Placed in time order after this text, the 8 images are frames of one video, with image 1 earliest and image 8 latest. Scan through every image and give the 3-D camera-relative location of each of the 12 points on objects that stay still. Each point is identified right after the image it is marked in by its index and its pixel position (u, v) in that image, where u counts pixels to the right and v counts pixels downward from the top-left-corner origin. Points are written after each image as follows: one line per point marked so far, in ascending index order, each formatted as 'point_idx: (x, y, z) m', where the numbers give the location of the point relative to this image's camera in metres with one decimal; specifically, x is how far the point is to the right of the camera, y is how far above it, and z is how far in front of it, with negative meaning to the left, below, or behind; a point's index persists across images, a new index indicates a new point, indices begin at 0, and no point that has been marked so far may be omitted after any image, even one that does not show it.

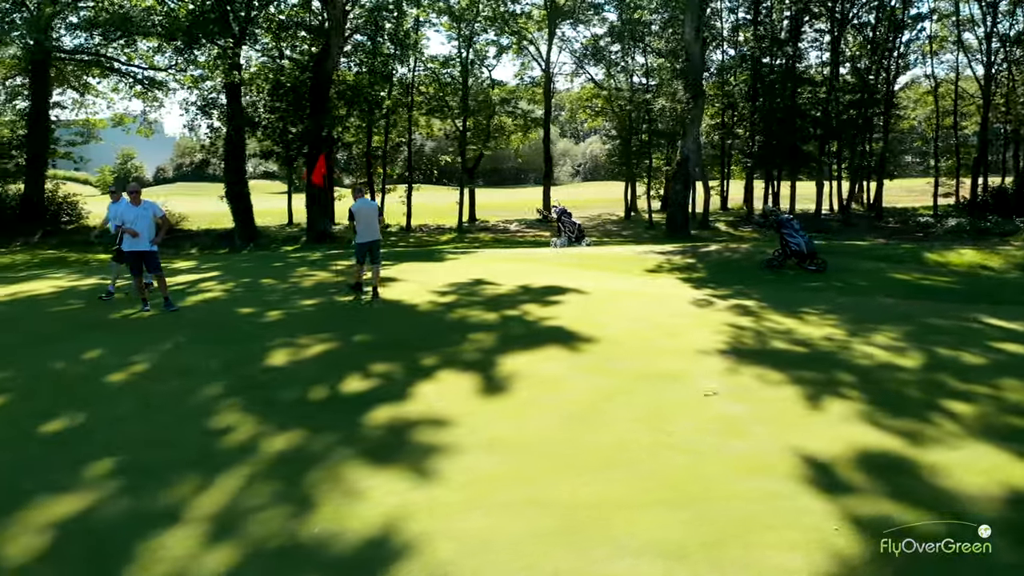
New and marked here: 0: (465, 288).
0: (-0.7, 0.0, +11.4) m
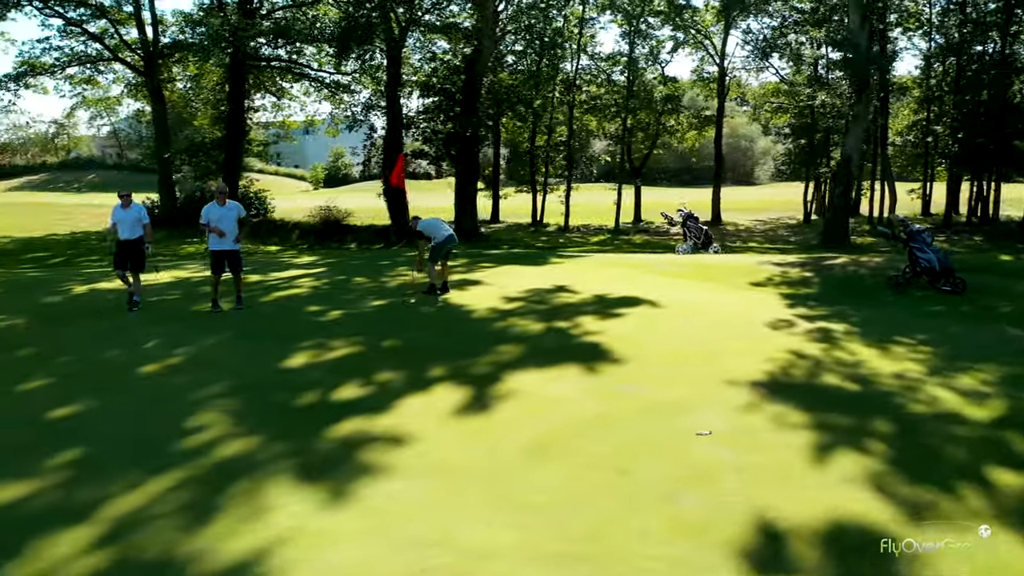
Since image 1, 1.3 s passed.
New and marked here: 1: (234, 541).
0: (+0.3, -0.1, +11.0) m
1: (-1.6, -1.5, +4.8) m
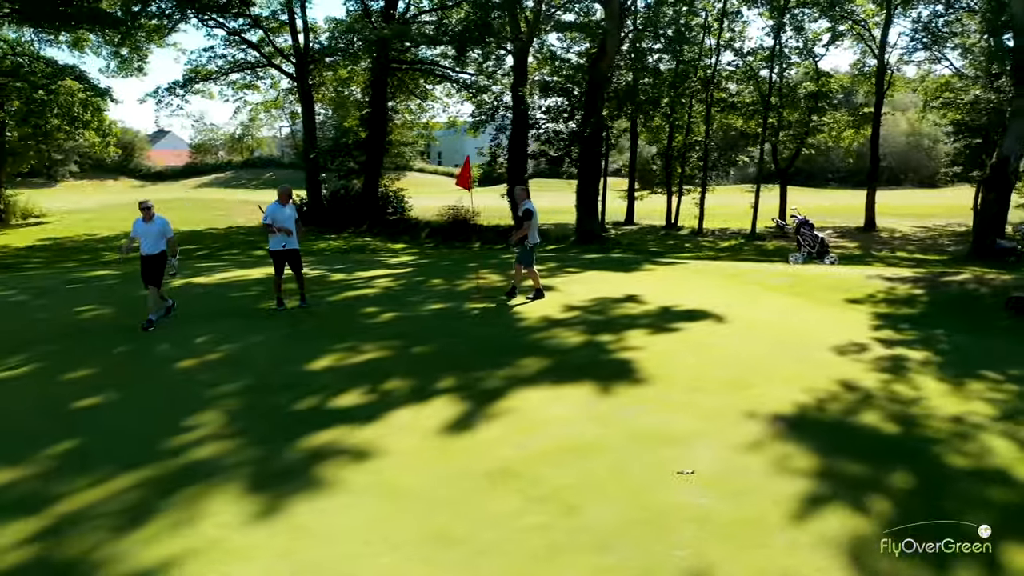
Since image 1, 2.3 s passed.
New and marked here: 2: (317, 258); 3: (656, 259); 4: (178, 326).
0: (+1.1, -0.2, +10.5) m
1: (-2.1, -1.5, +4.7) m
2: (-4.5, +0.7, +18.6) m
3: (+3.0, +0.6, +17.3) m
4: (-4.0, -0.5, +9.8) m
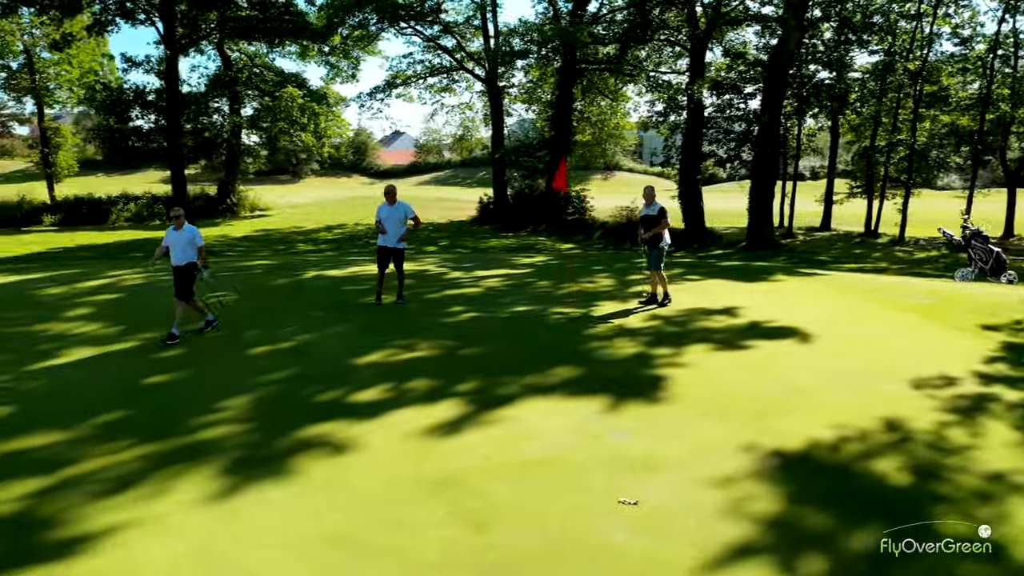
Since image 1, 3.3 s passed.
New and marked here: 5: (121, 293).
0: (+2.1, -0.4, +9.9) m
1: (-2.5, -1.4, +5.2) m
2: (-1.1, +0.8, +19.2) m
3: (+5.8, +0.4, +16.0) m
4: (-3.1, -0.4, +10.6) m
5: (-5.9, -0.1, +12.3) m
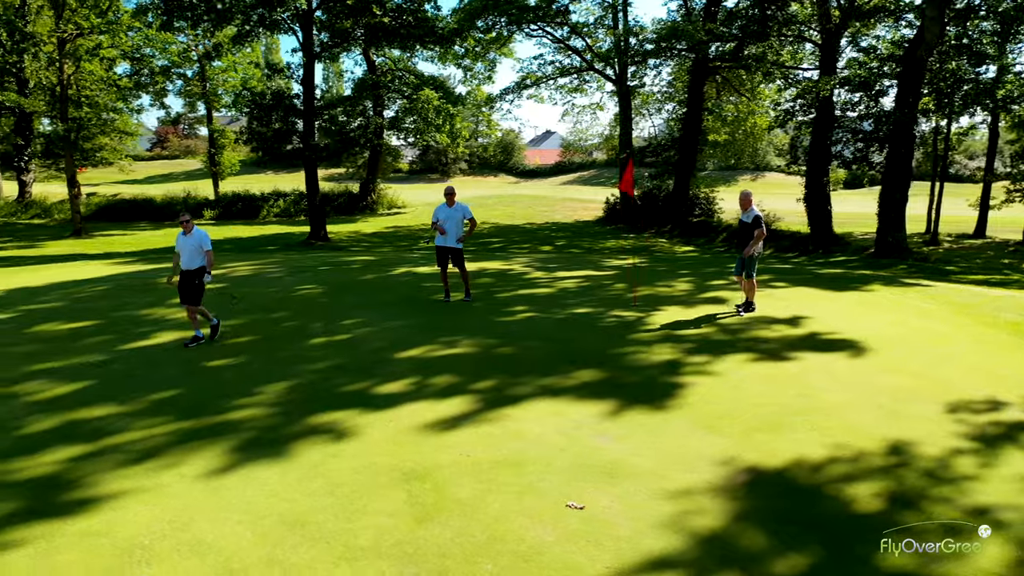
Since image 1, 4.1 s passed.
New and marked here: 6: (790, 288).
0: (+2.7, -0.4, +9.6) m
1: (-2.8, -1.4, +5.8) m
2: (+1.3, +0.8, +19.3) m
3: (+7.5, +0.2, +14.9) m
4: (-2.3, -0.3, +11.2) m
5: (-4.7, +0.1, +13.4) m
6: (+4.4, 0.0, +12.7) m
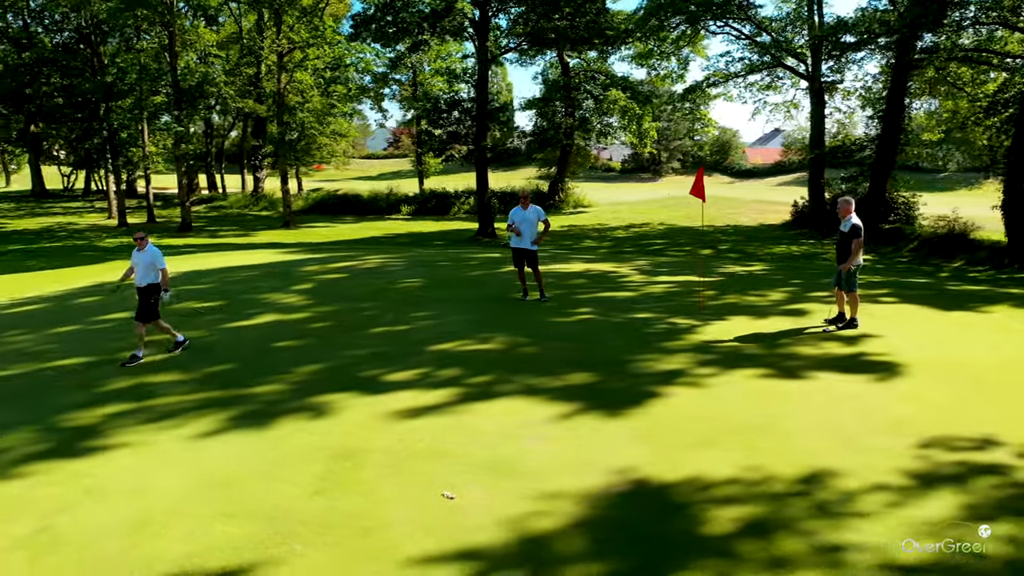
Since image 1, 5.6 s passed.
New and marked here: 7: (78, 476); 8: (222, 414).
0: (+3.1, -0.6, +9.1) m
1: (-3.2, -1.3, +6.9) m
2: (+4.5, +0.6, +18.8) m
3: (+9.2, -0.2, +12.9) m
4: (-1.2, -0.2, +11.9) m
5: (-2.9, +0.2, +14.7) m
6: (+5.6, -0.2, +11.6) m
7: (-3.3, -1.4, +6.1) m
8: (-2.6, -1.1, +7.3) m
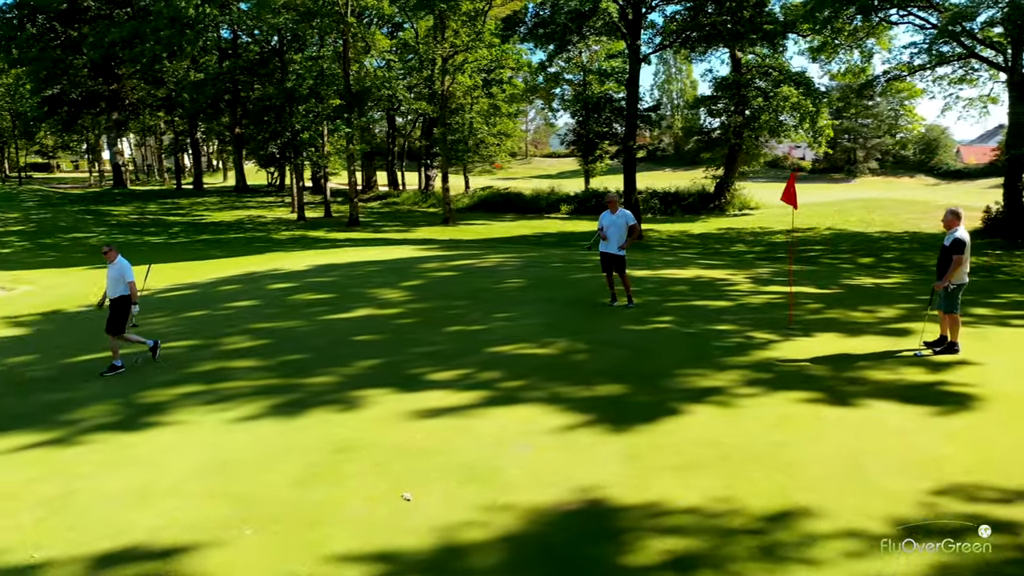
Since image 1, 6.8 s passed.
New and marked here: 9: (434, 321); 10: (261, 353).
0: (+3.6, -0.8, +8.3) m
1: (-3.0, -1.2, +7.6) m
2: (+7.2, +0.4, +17.5) m
3: (+10.4, -0.6, +10.6) m
4: (+0.1, -0.2, +12.1) m
5: (-0.9, +0.3, +15.2) m
6: (+6.6, -0.5, +10.2) m
7: (-3.3, -1.3, +6.8) m
8: (-2.4, -1.1, +7.8) m
9: (-1.0, -0.5, +11.2) m
10: (-3.0, -0.8, +9.9) m
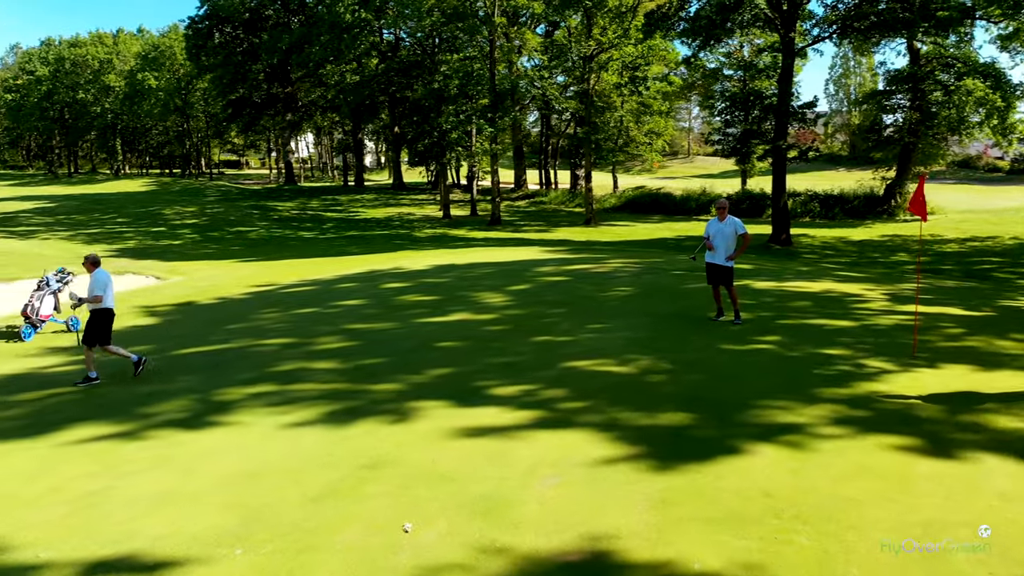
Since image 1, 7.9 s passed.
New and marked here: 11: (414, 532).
0: (+4.1, -1.0, +7.0) m
1: (-2.5, -1.2, +7.7) m
2: (+9.5, 0.0, +15.3) m
3: (+11.3, -1.1, +8.0) m
4: (+1.5, -0.4, +11.4) m
5: (+1.1, +0.2, +14.7) m
6: (+7.5, -0.8, +8.3) m
7: (-2.9, -1.4, +7.0) m
8: (-1.8, -1.1, +7.8) m
9: (+0.2, -0.6, +10.8) m
10: (-2.0, -0.8, +10.0) m
11: (-0.6, -1.5, +5.0) m
